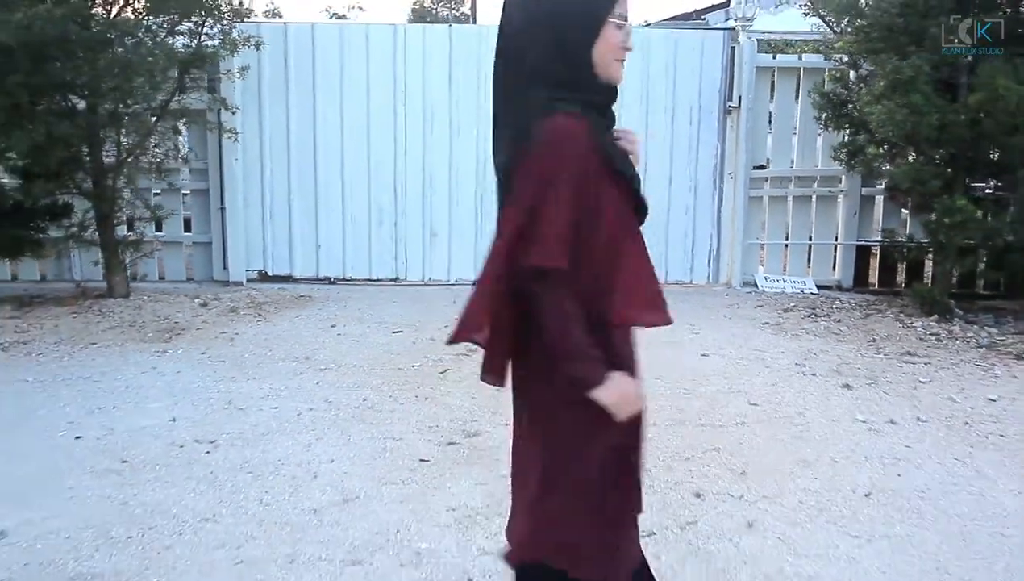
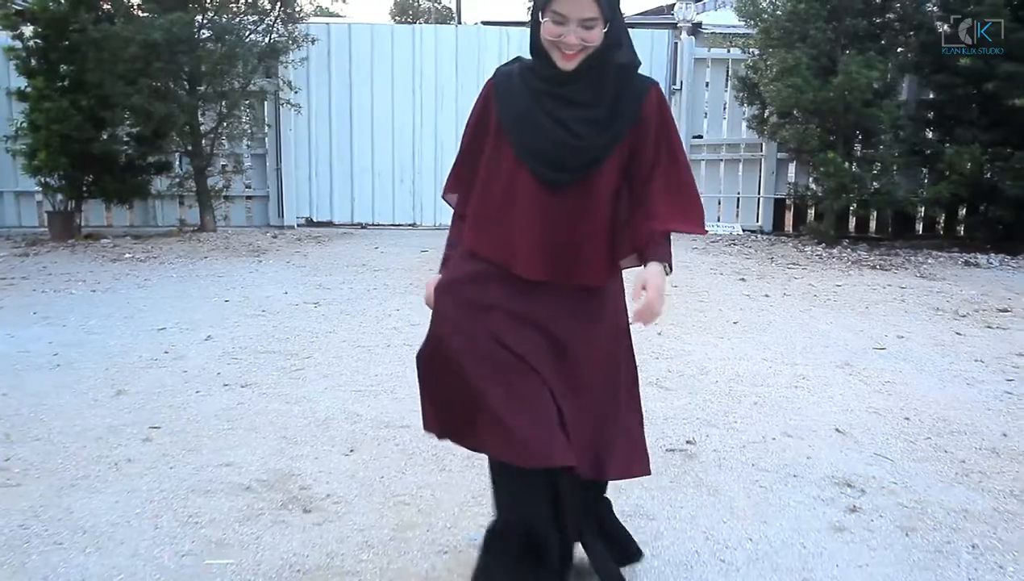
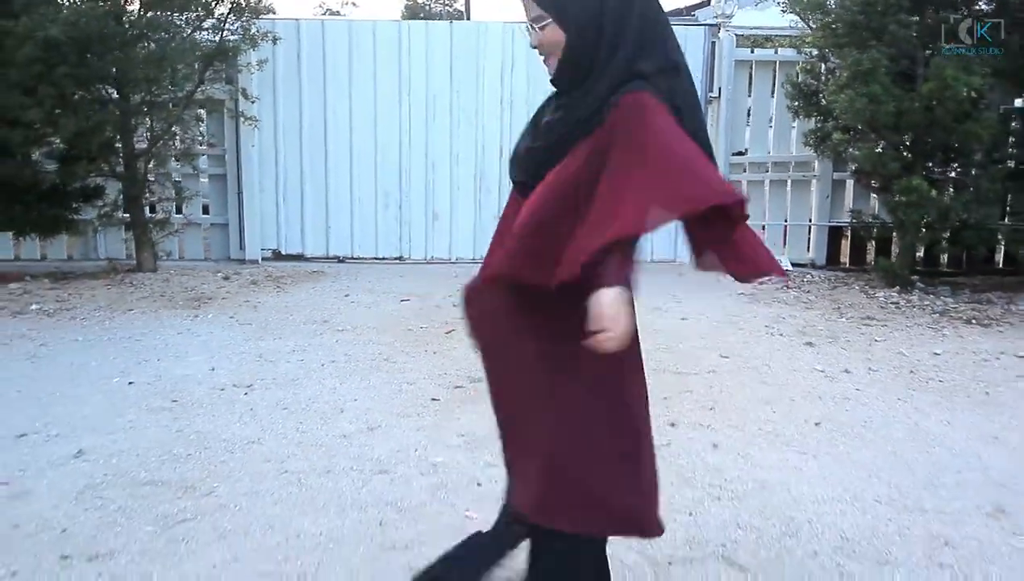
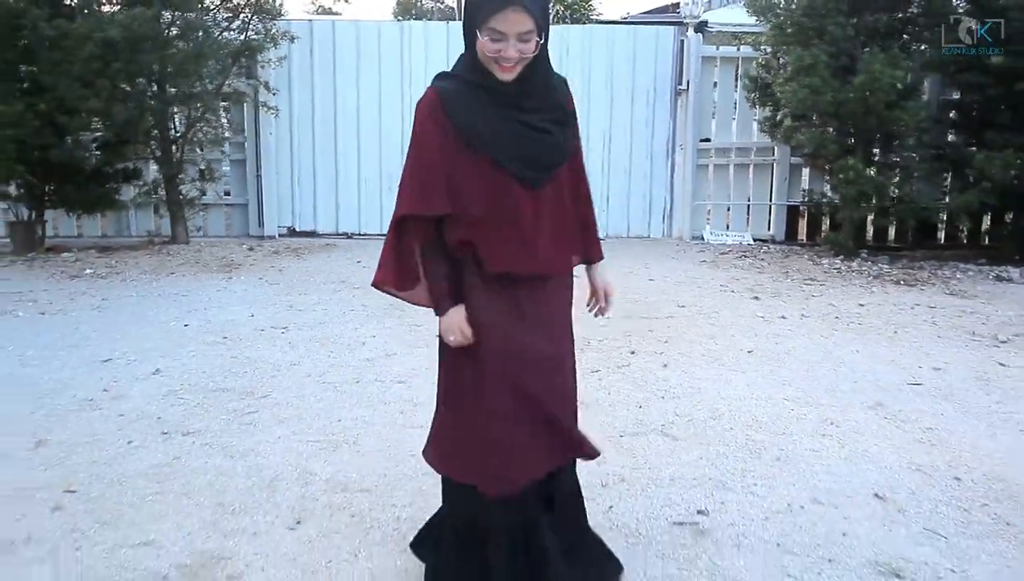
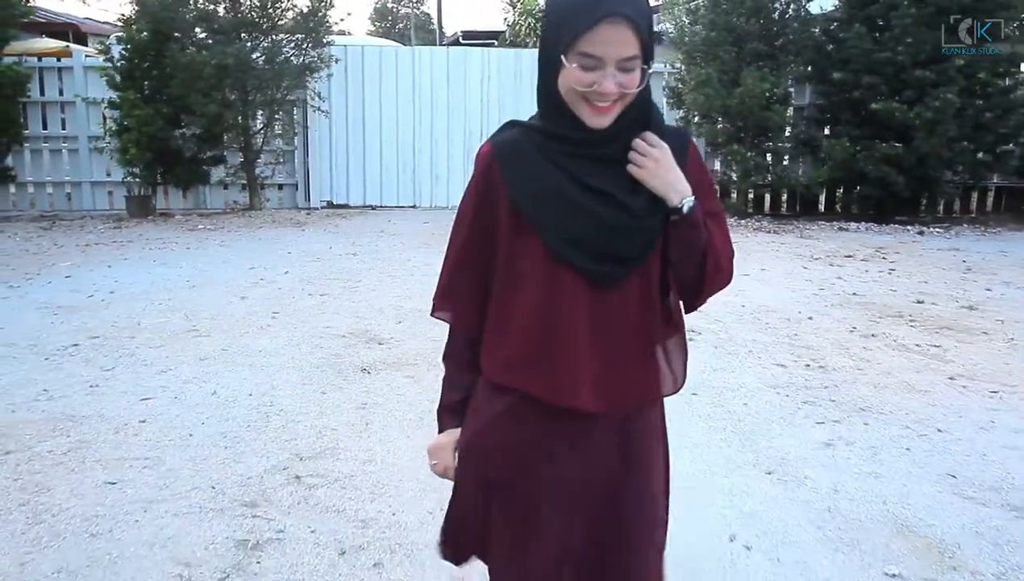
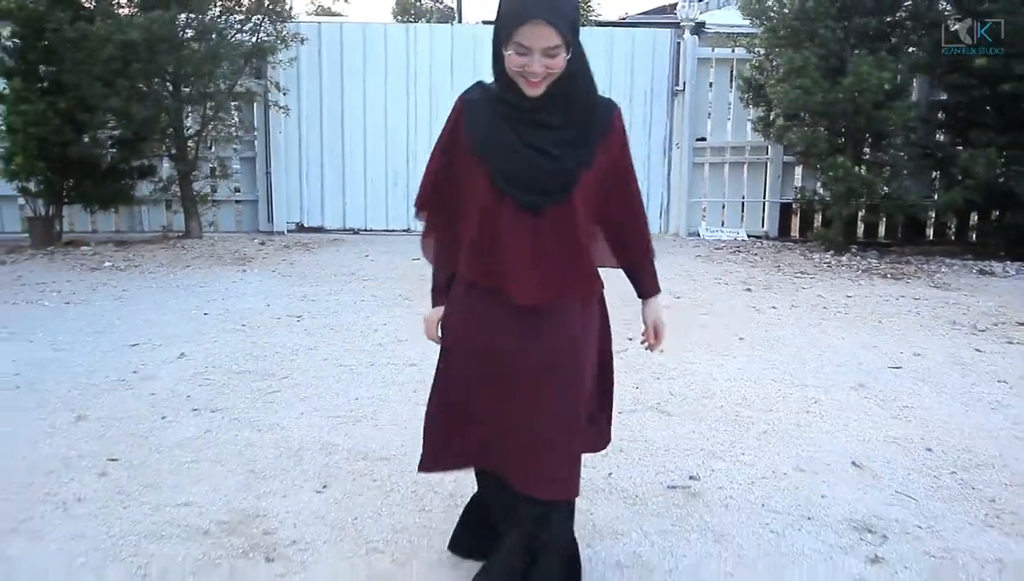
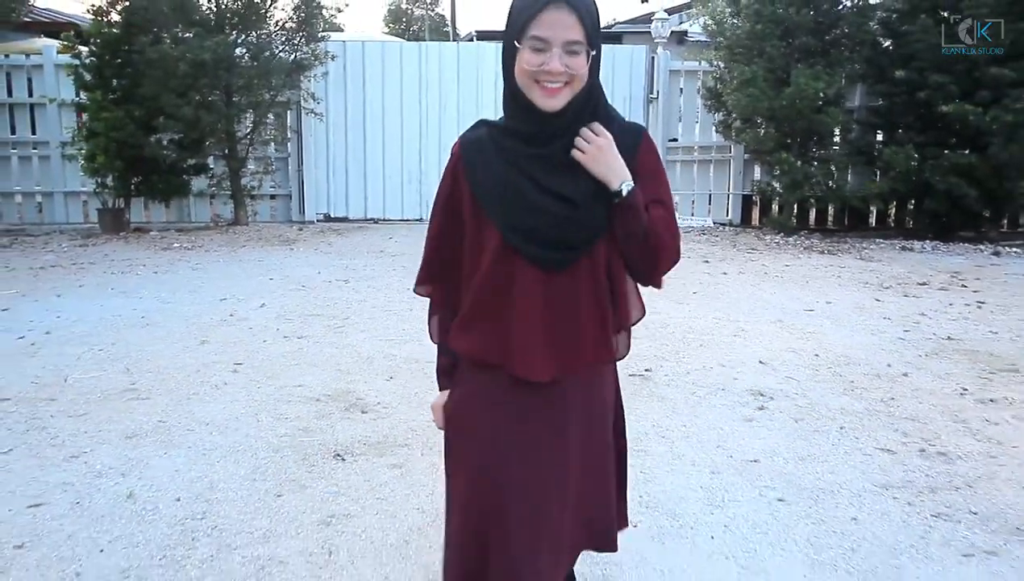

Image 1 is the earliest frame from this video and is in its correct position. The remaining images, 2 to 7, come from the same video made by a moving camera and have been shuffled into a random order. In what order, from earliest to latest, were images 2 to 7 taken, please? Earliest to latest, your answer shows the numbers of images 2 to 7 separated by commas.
3, 4, 6, 2, 7, 5
